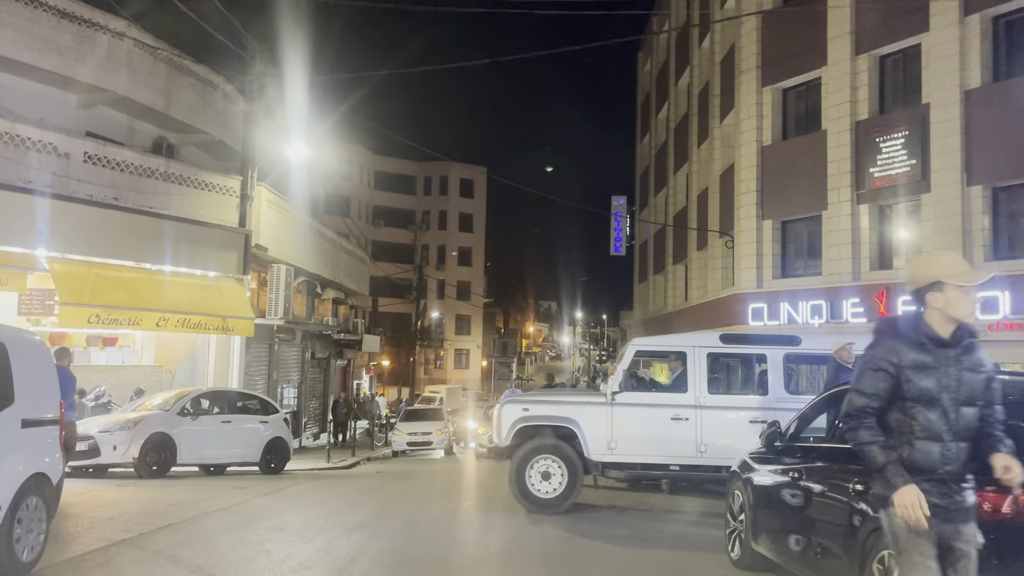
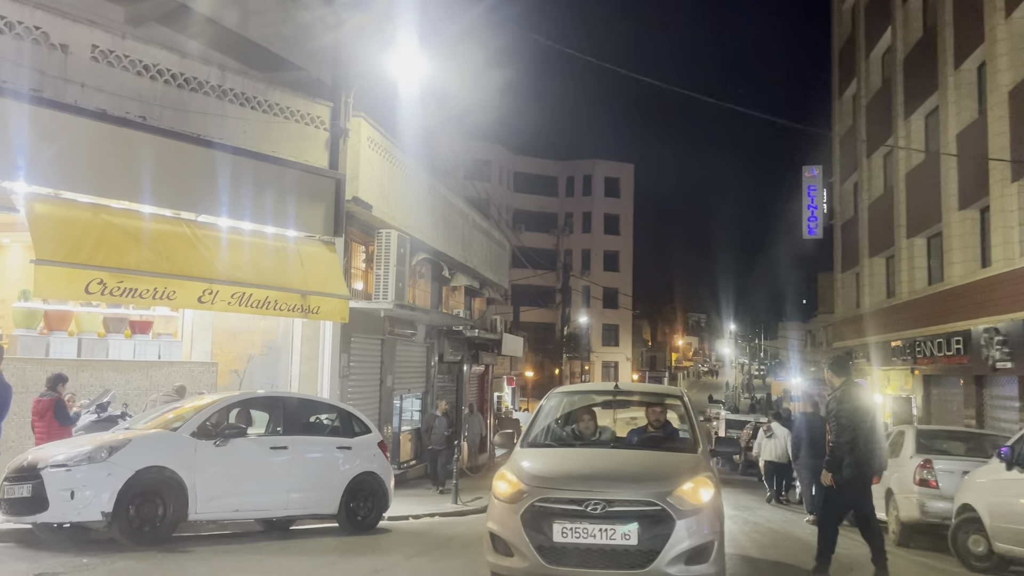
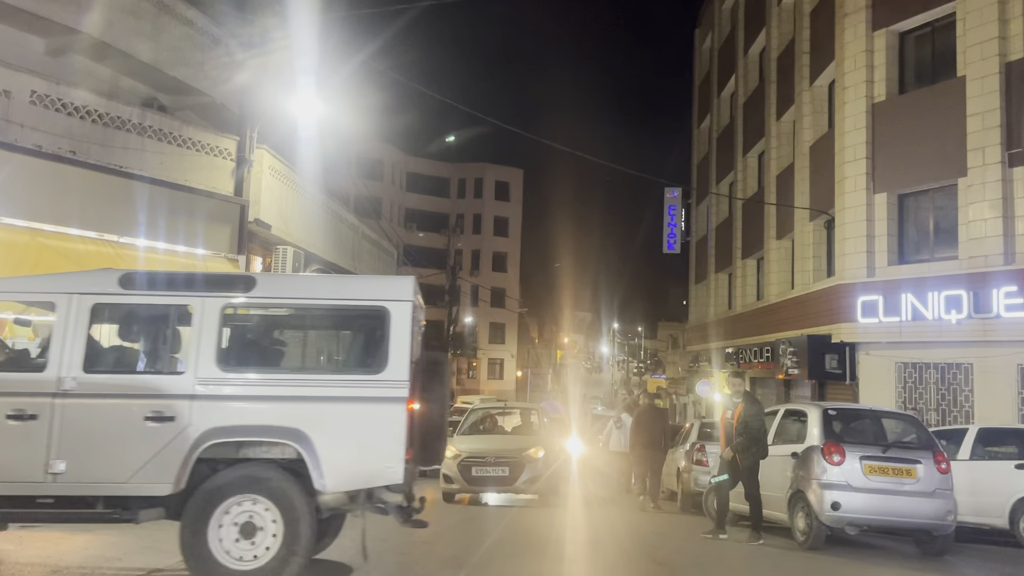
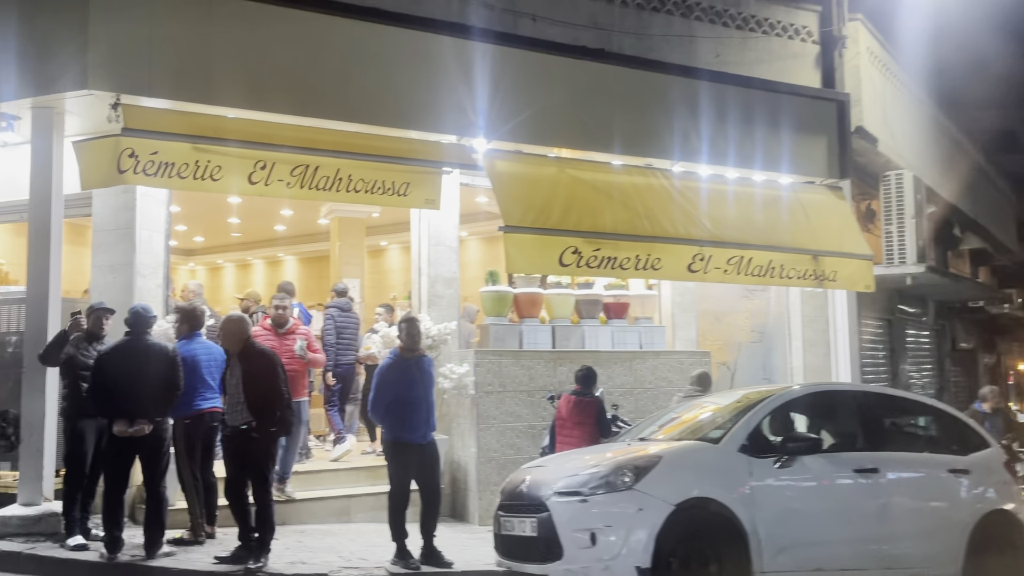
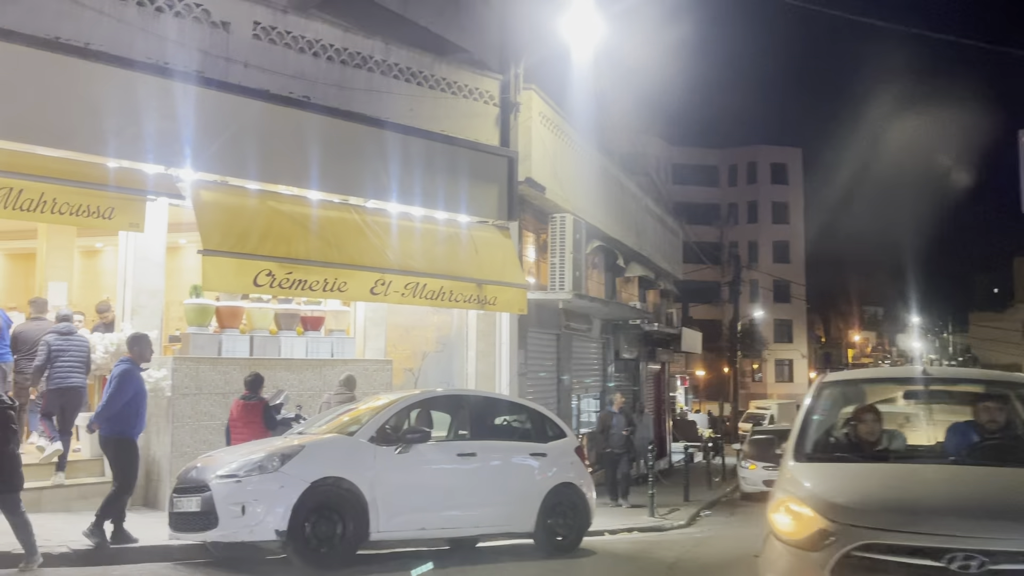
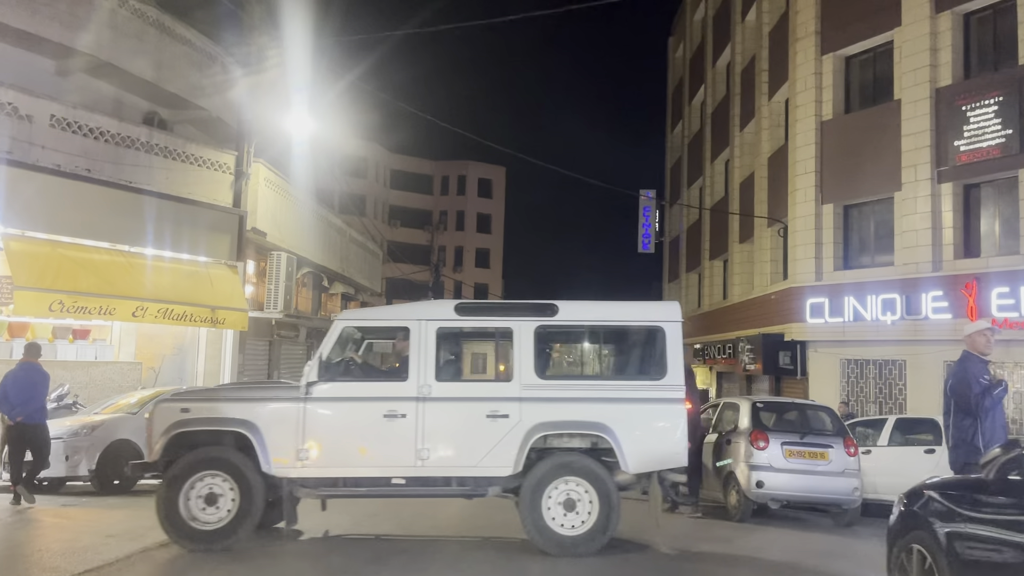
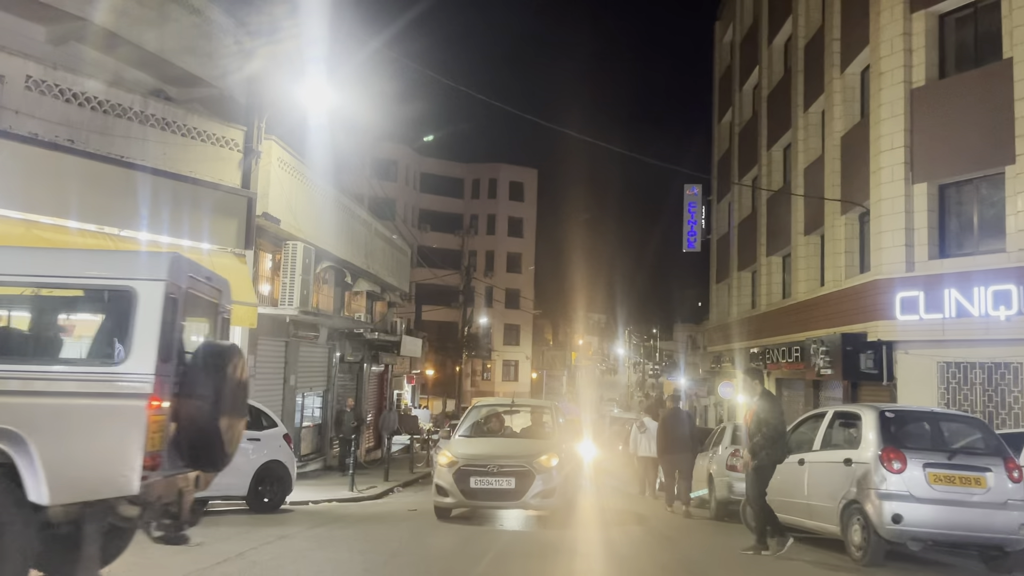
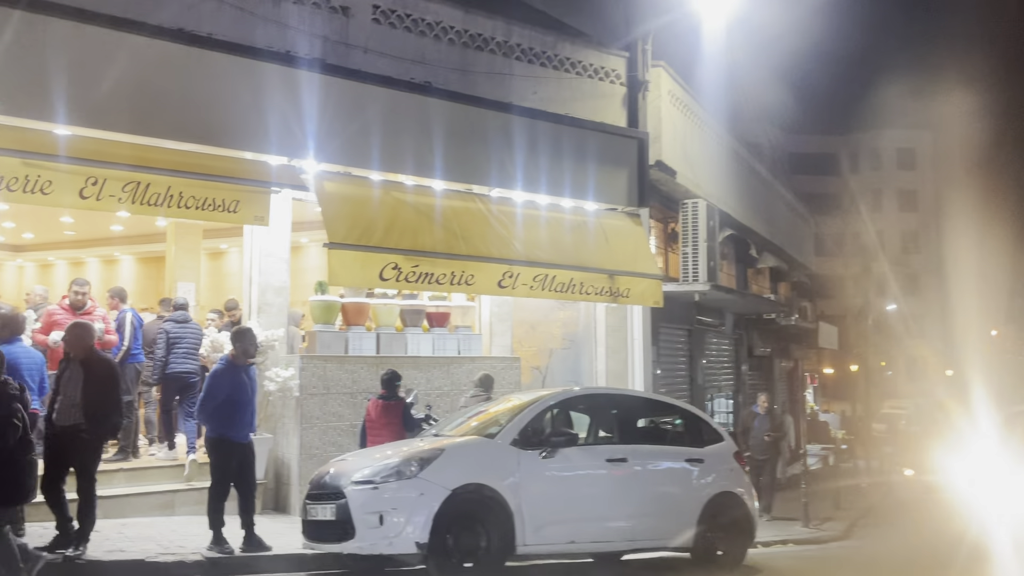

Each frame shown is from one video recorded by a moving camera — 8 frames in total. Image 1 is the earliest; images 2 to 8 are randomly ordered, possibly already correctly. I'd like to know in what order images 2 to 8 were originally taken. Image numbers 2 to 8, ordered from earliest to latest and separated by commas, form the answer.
6, 3, 7, 2, 5, 8, 4
